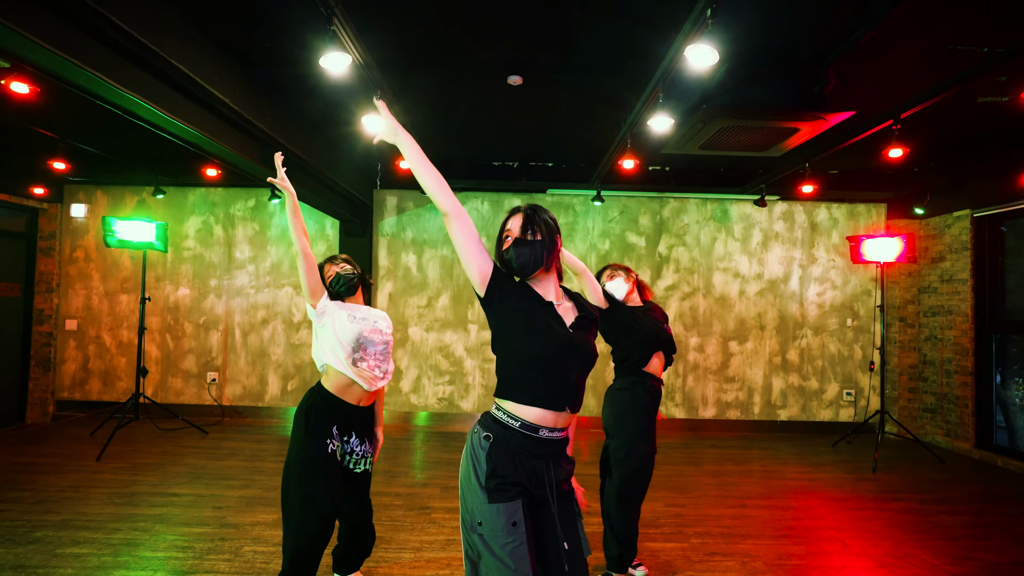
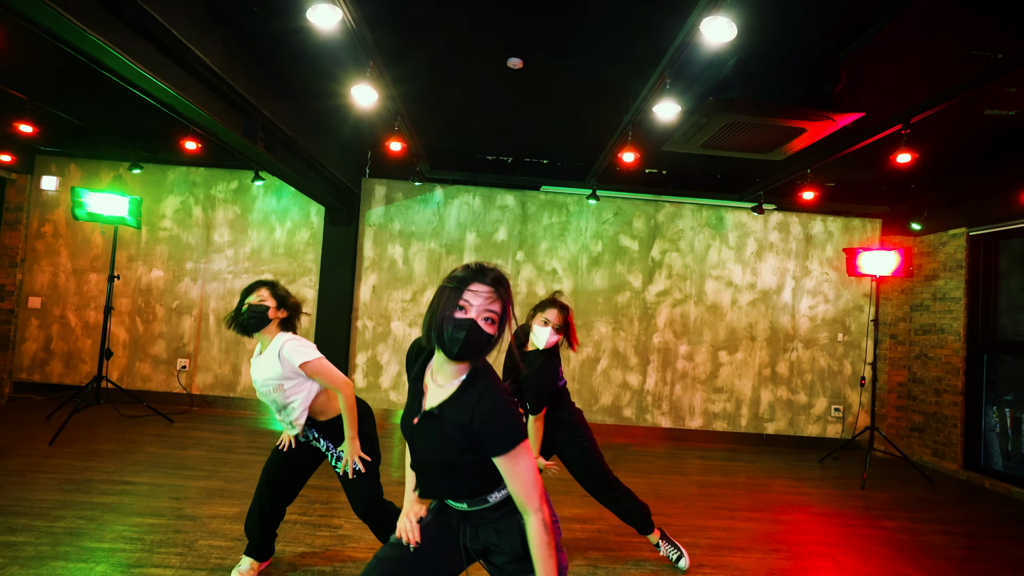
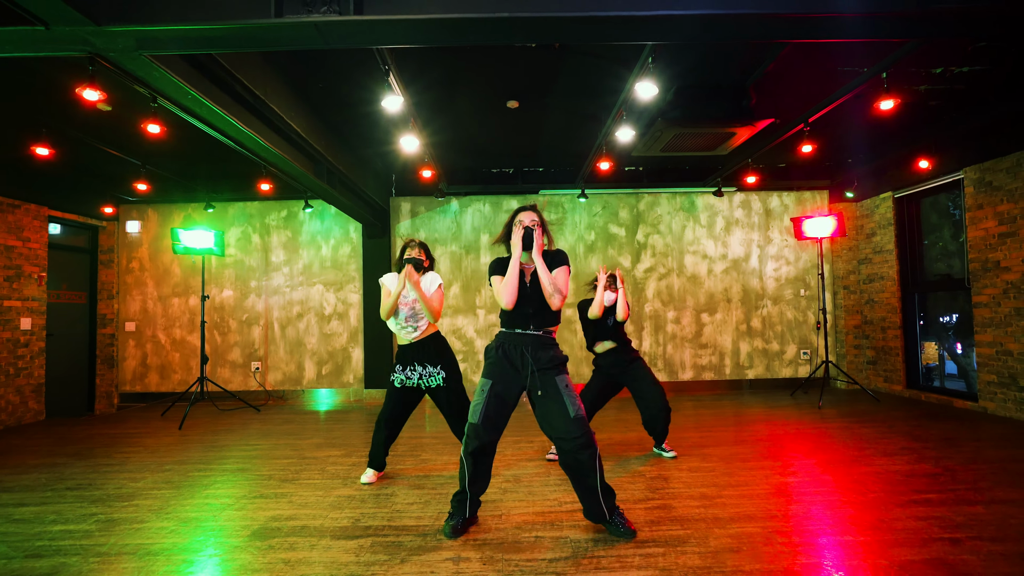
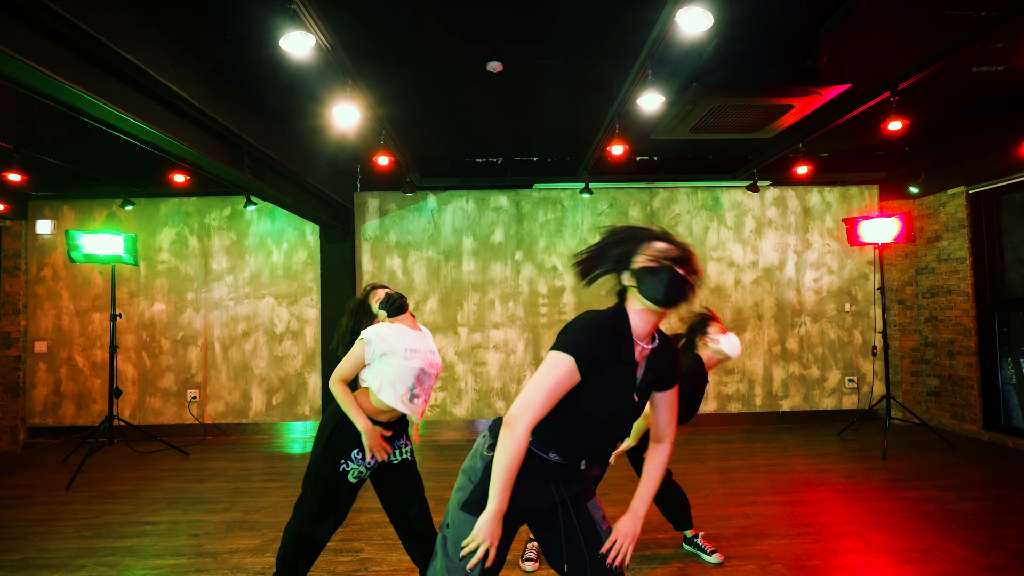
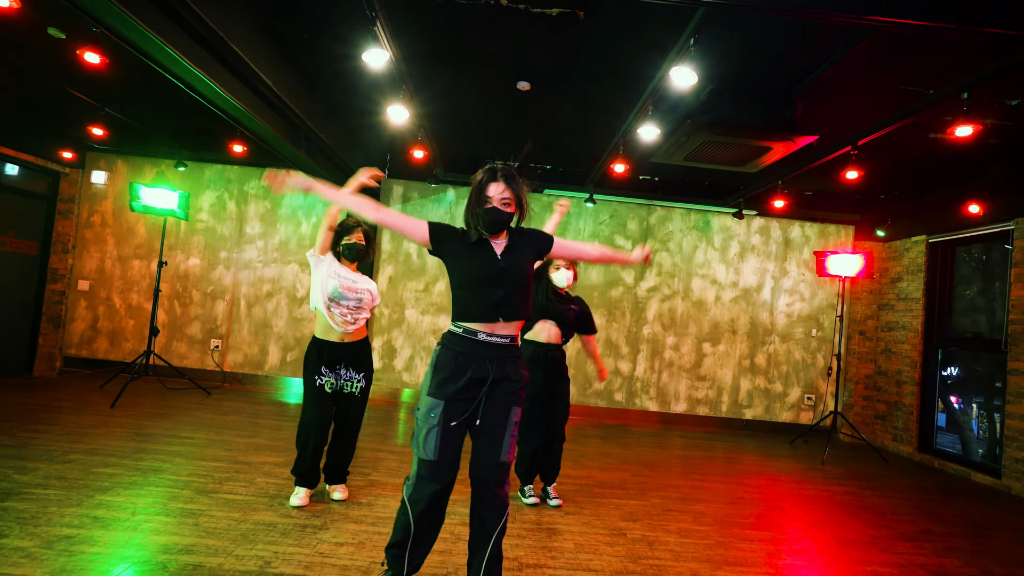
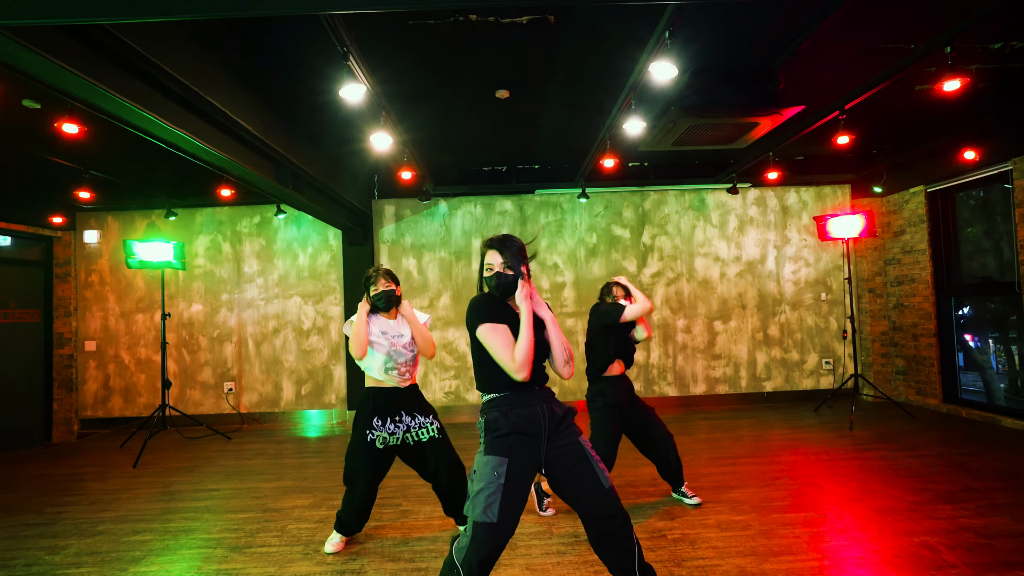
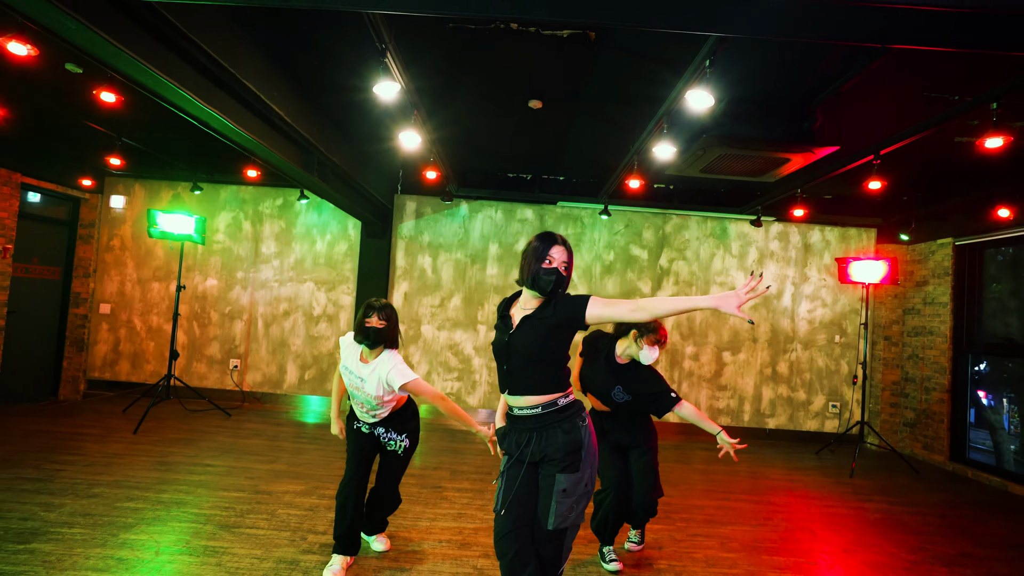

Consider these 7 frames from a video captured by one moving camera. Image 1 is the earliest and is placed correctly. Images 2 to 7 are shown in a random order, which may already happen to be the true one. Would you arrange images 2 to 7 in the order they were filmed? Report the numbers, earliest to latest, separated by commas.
7, 3, 6, 4, 2, 5
